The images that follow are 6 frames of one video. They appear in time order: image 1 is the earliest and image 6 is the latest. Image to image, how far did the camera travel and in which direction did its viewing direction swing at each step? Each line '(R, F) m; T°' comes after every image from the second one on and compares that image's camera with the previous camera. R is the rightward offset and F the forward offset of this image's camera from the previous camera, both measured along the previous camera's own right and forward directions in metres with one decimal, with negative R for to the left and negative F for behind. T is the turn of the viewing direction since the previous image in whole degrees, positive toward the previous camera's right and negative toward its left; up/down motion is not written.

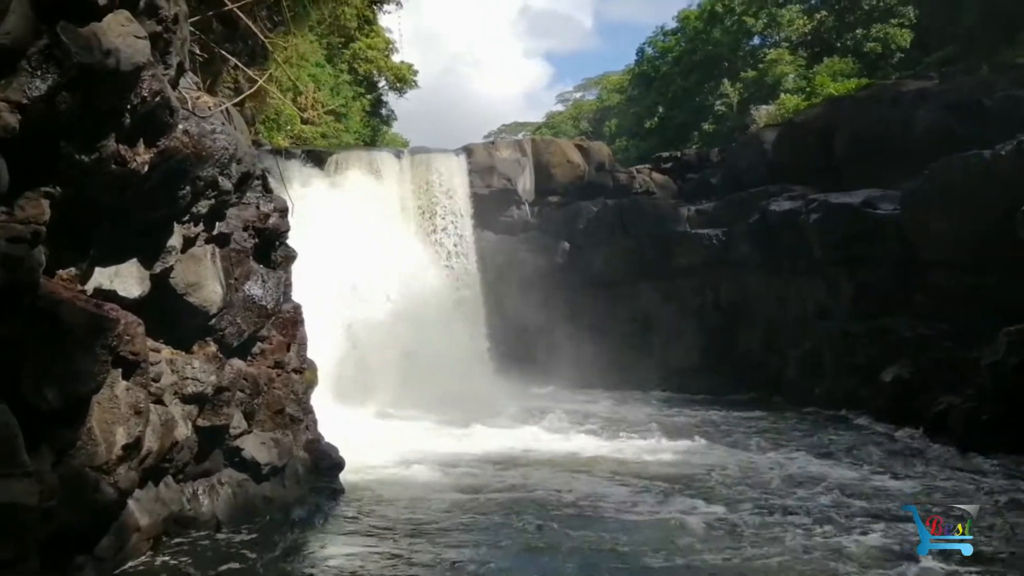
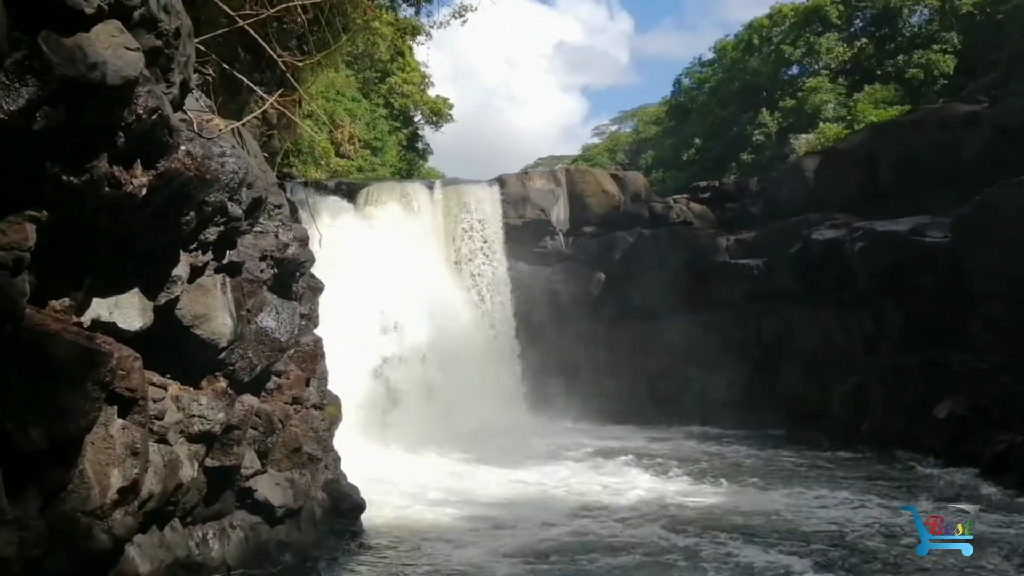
(+0.1, +0.5) m; -2°
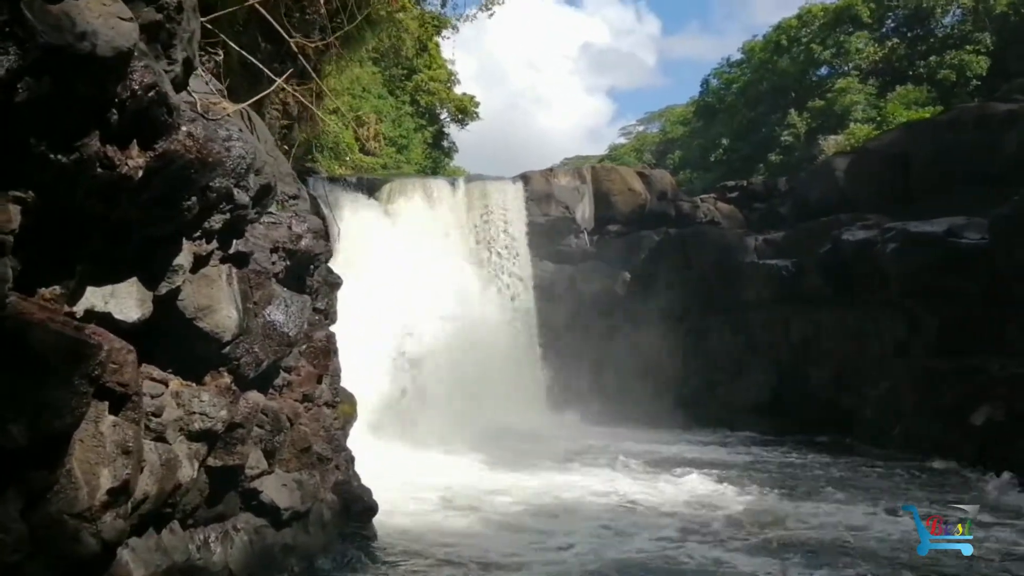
(0.0, +0.4) m; -1°
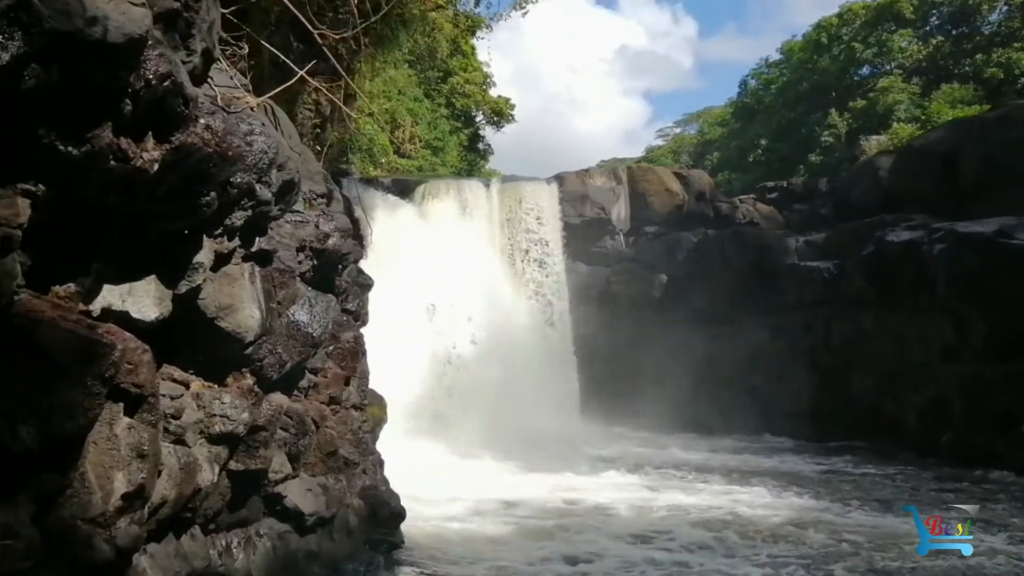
(0.0, +0.2) m; -2°
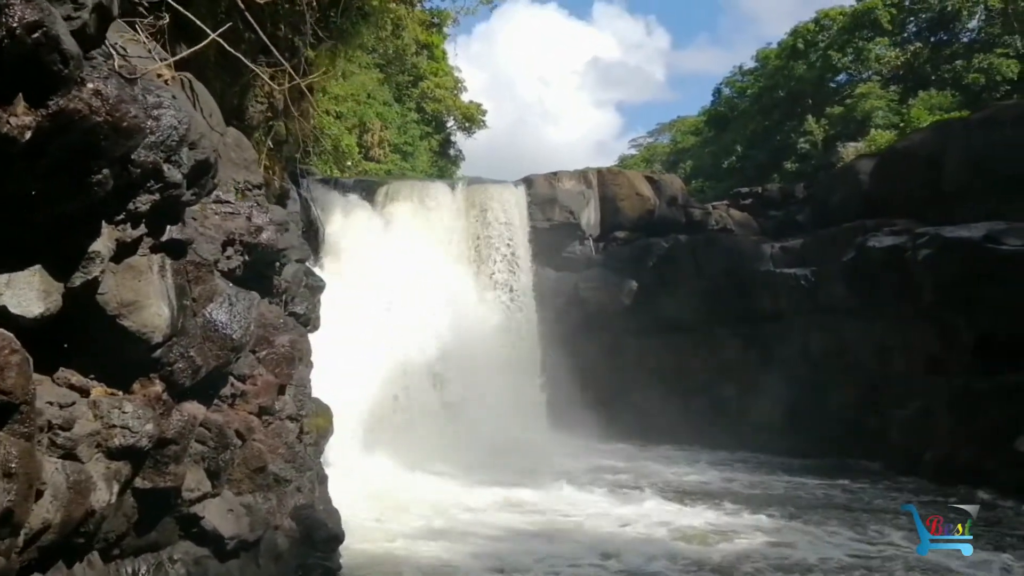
(+0.2, +0.7) m; +1°
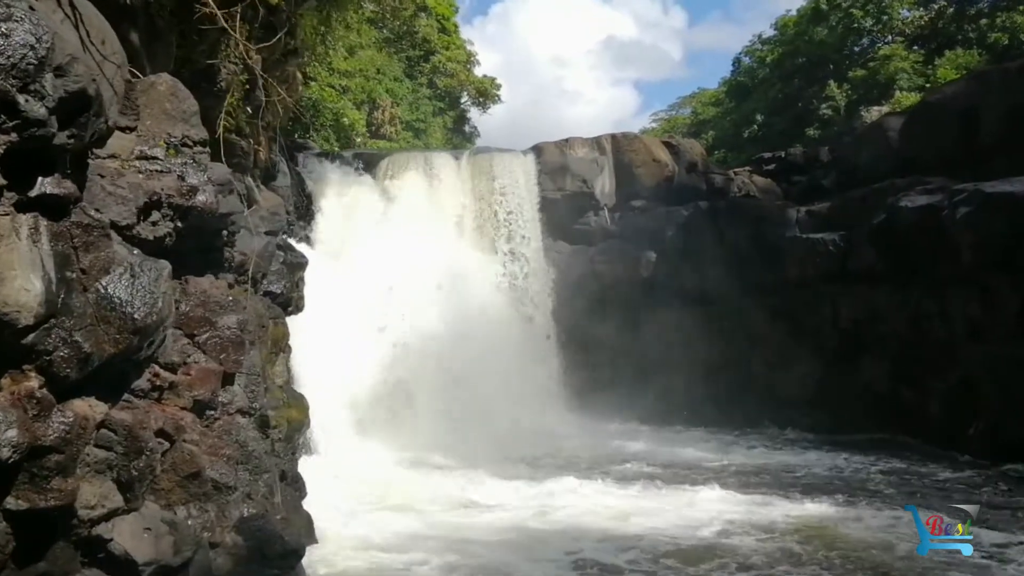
(+0.2, +1.3) m; -1°
